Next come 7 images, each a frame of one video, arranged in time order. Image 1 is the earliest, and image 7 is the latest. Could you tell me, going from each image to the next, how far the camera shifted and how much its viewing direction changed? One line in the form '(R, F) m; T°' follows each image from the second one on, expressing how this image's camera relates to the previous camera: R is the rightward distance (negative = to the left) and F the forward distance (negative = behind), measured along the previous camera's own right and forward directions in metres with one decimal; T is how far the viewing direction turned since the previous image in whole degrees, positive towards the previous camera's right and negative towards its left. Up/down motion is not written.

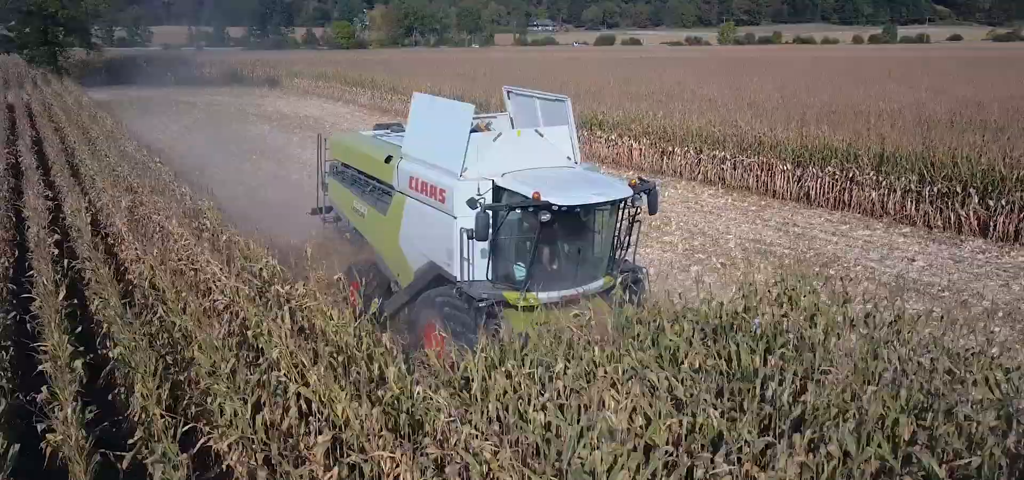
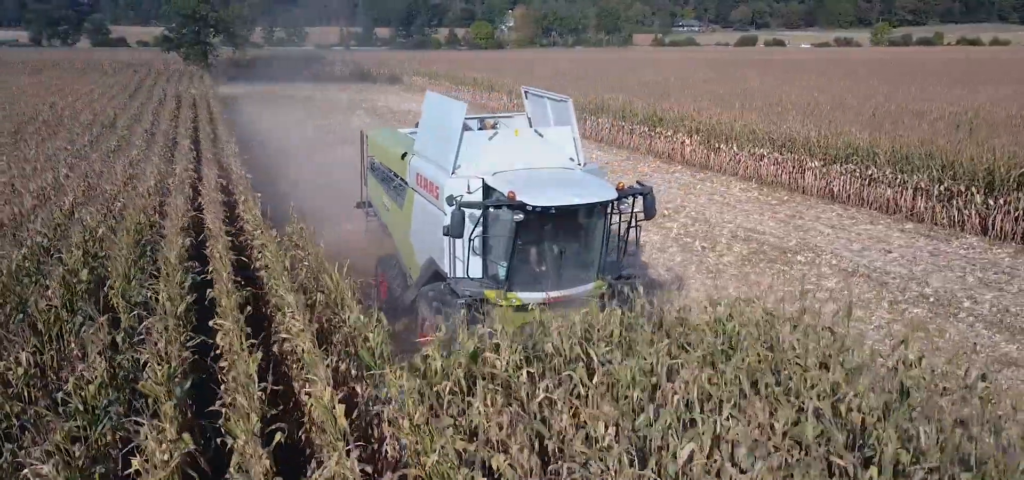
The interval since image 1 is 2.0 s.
(+2.0, -1.2) m; -10°
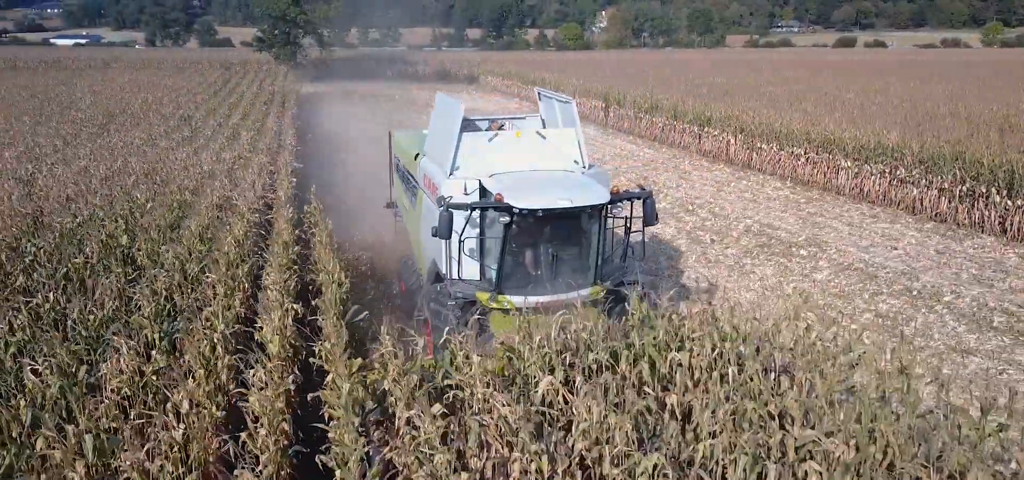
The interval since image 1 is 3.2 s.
(+1.1, -0.7) m; -6°
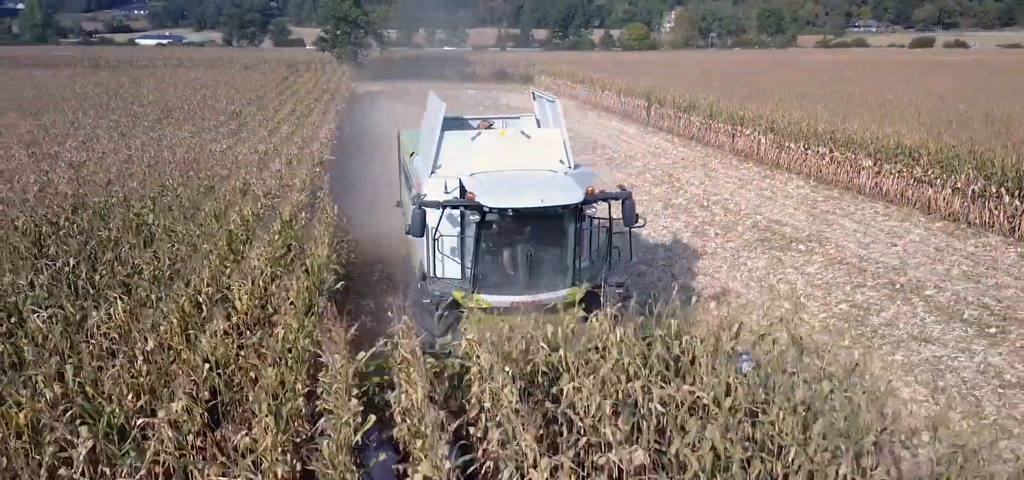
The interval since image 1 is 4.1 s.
(+0.9, -0.6) m; -5°
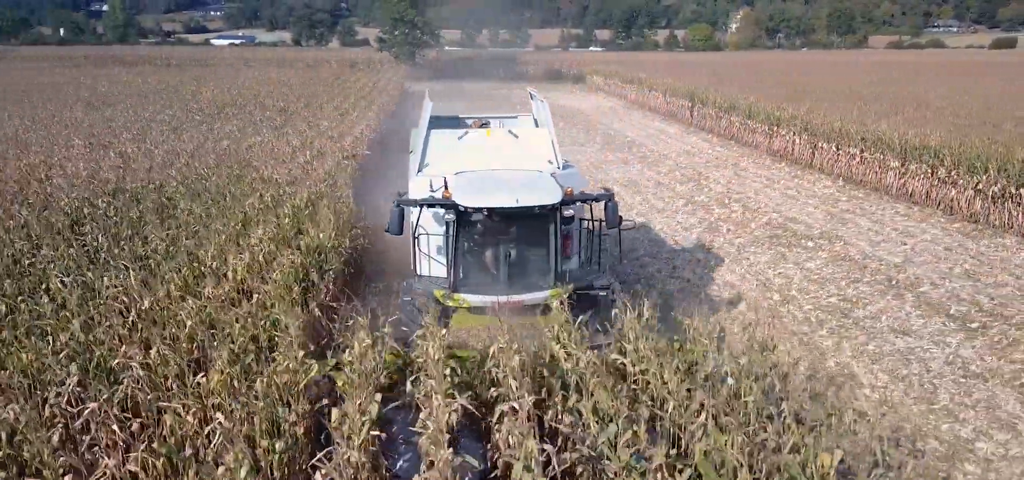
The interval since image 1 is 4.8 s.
(+0.7, -0.5) m; -4°
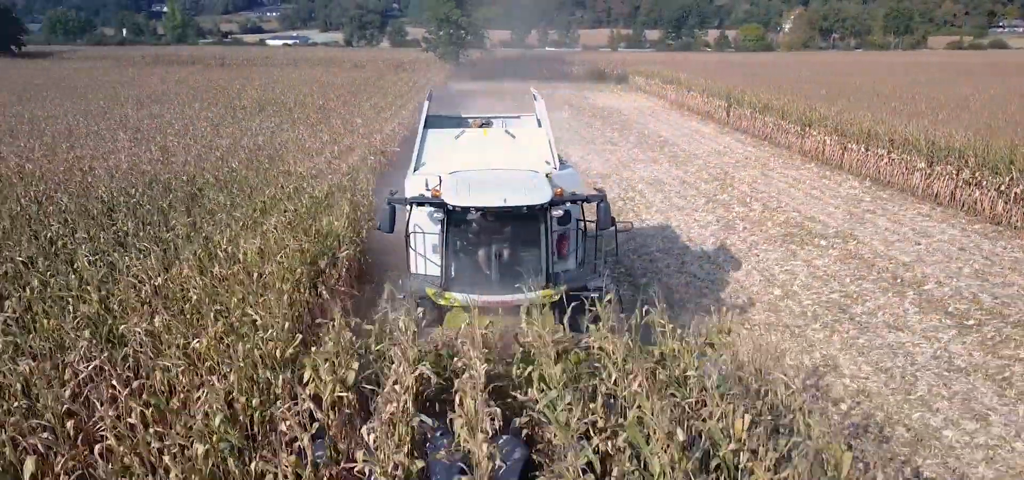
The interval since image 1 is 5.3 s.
(+0.5, -0.4) m; -3°
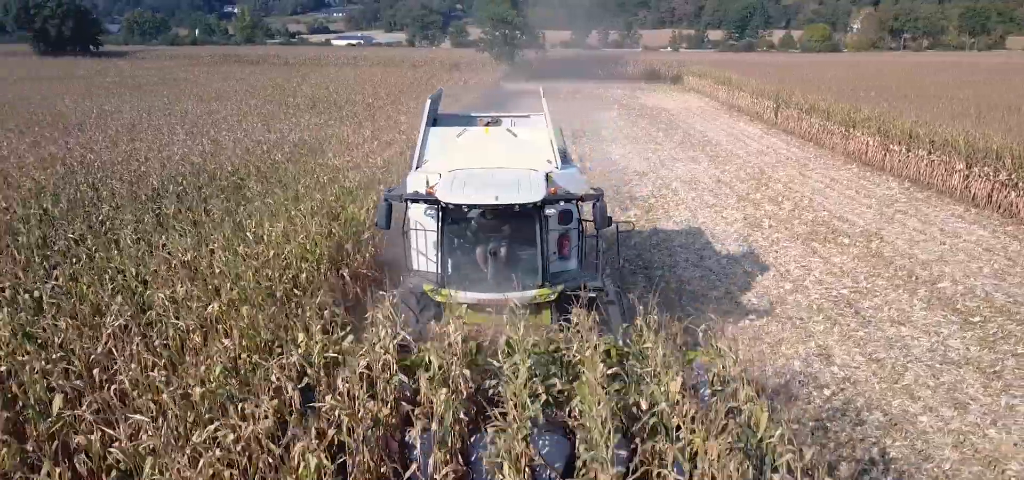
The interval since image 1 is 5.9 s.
(+0.5, -0.4) m; -4°
